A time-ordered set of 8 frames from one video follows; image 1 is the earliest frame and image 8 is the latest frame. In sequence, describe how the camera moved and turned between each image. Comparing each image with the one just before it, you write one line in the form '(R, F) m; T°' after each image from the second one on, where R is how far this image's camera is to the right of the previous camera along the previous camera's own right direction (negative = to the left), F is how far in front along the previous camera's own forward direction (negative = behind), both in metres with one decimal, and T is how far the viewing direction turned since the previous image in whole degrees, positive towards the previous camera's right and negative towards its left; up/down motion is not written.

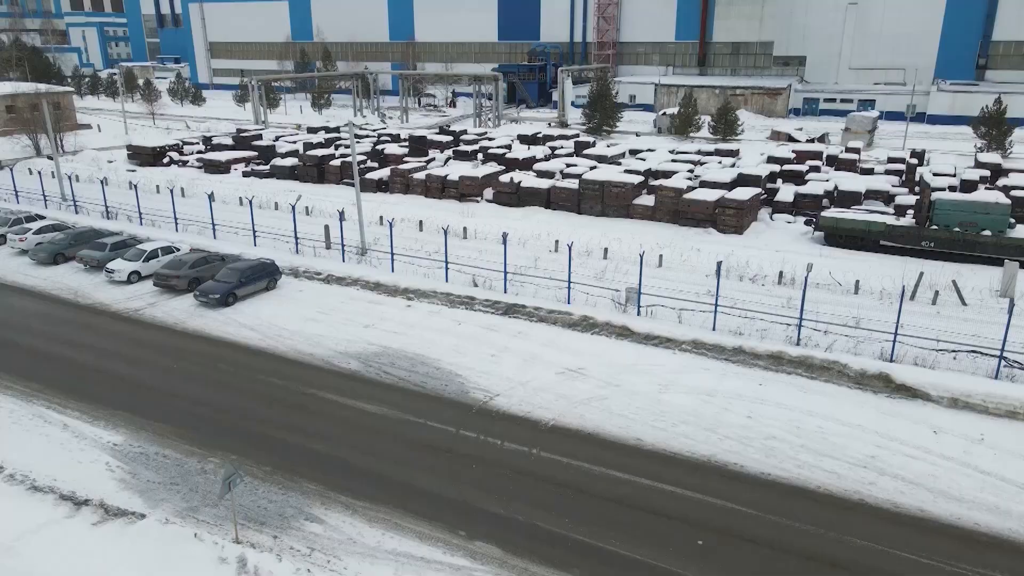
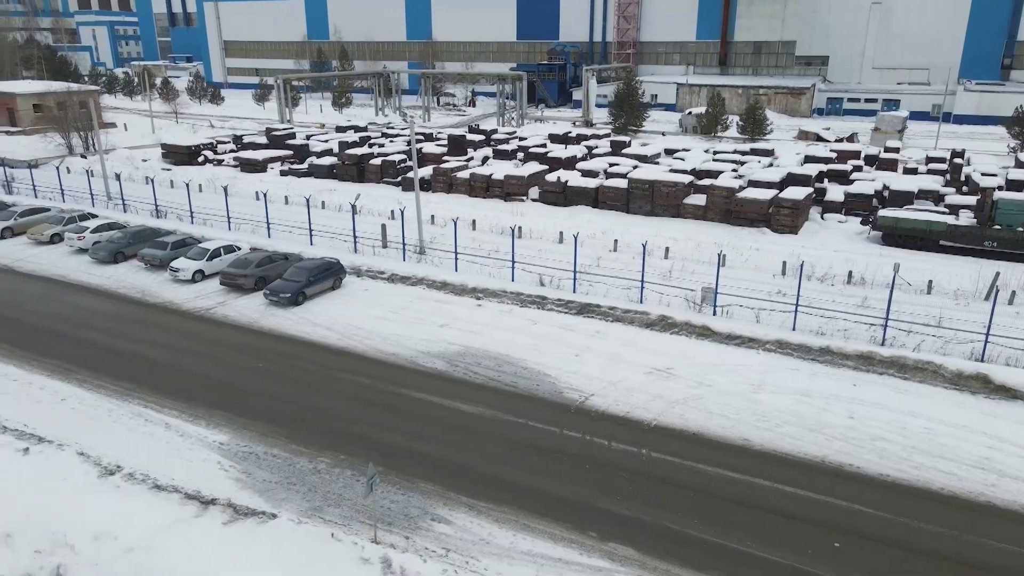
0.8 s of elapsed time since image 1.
(-1.4, +0.1) m; 0°
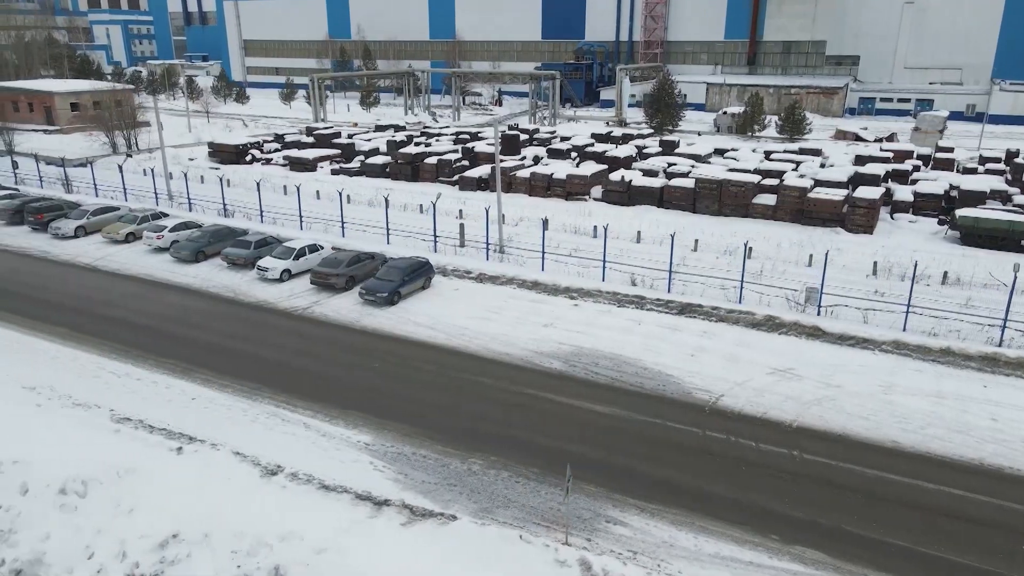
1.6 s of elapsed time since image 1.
(-1.9, +0.1) m; 0°
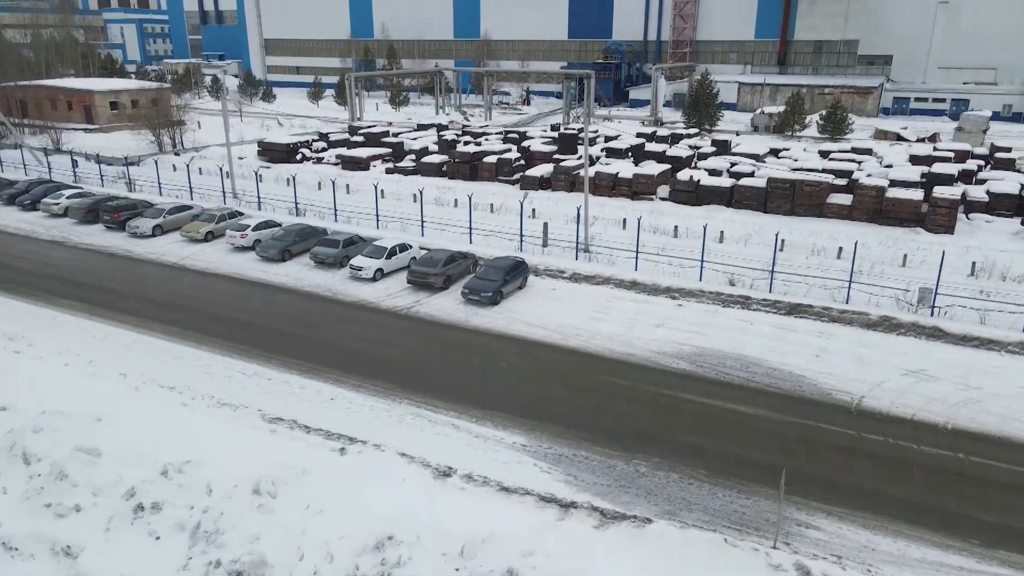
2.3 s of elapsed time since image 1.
(-2.0, +0.1) m; 0°
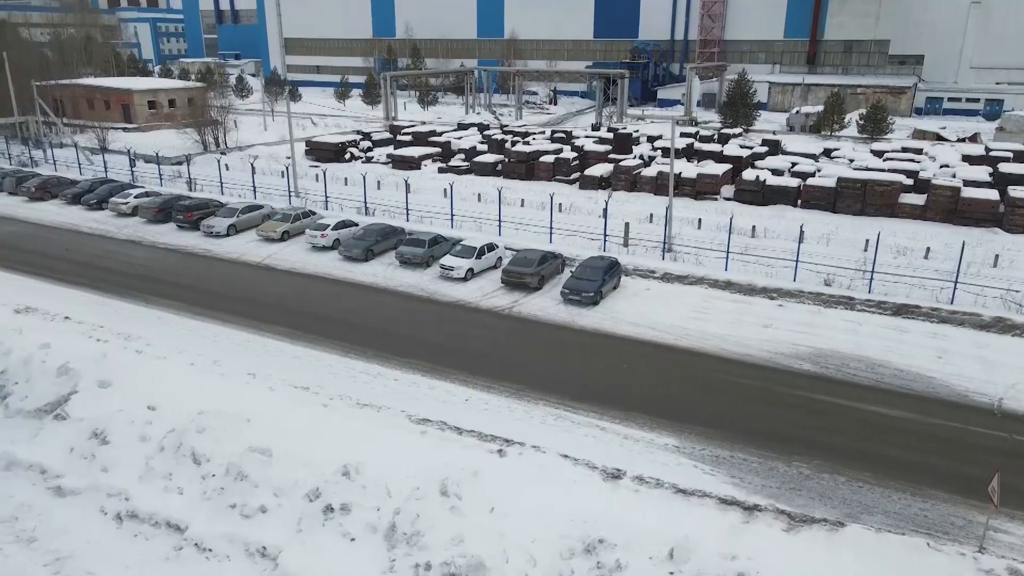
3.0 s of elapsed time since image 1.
(-1.9, +0.1) m; 0°
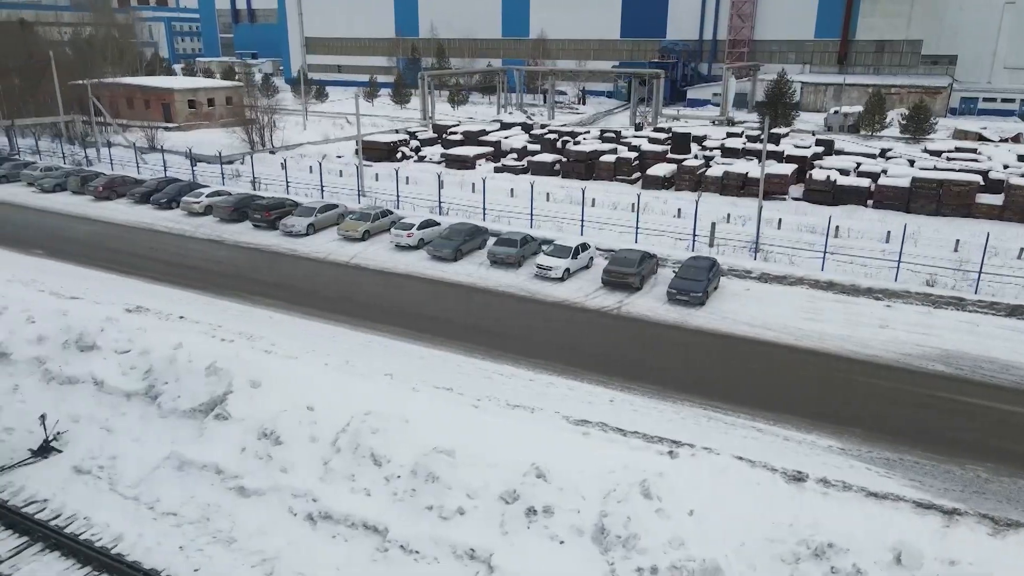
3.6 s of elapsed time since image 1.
(-2.0, +0.1) m; 0°
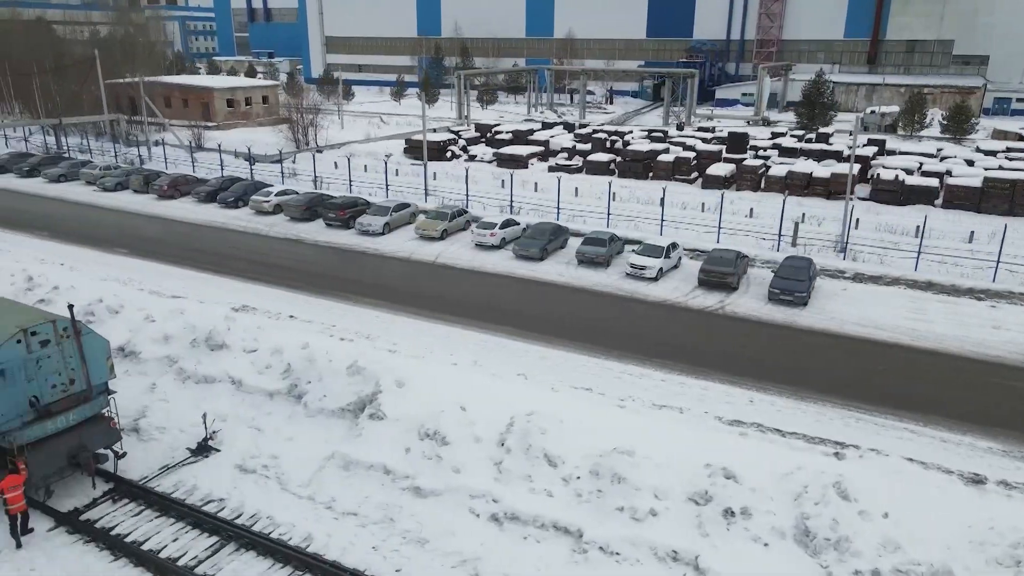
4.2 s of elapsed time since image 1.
(-1.9, +0.1) m; 0°
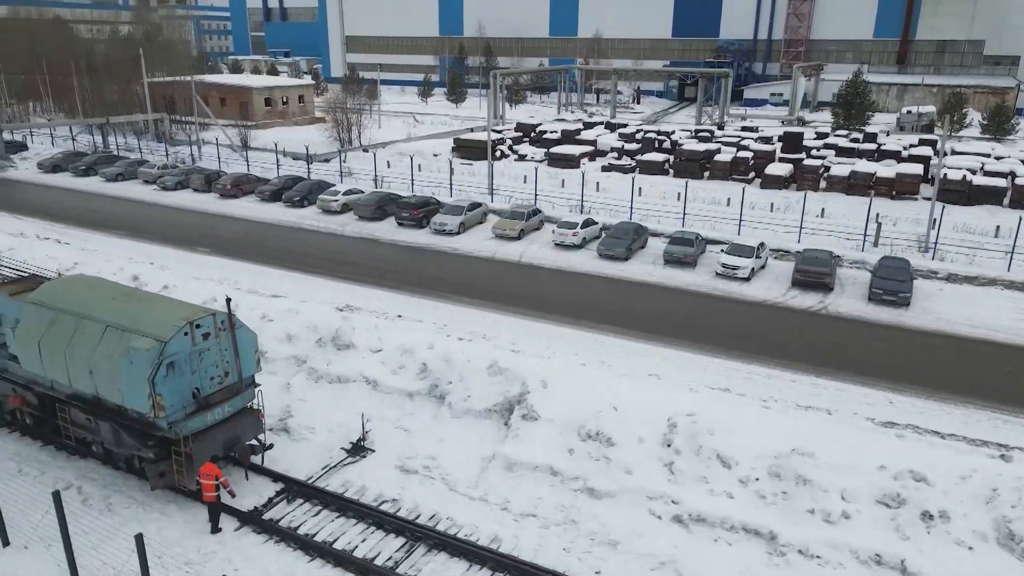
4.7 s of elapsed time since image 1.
(-1.9, +0.1) m; 0°
